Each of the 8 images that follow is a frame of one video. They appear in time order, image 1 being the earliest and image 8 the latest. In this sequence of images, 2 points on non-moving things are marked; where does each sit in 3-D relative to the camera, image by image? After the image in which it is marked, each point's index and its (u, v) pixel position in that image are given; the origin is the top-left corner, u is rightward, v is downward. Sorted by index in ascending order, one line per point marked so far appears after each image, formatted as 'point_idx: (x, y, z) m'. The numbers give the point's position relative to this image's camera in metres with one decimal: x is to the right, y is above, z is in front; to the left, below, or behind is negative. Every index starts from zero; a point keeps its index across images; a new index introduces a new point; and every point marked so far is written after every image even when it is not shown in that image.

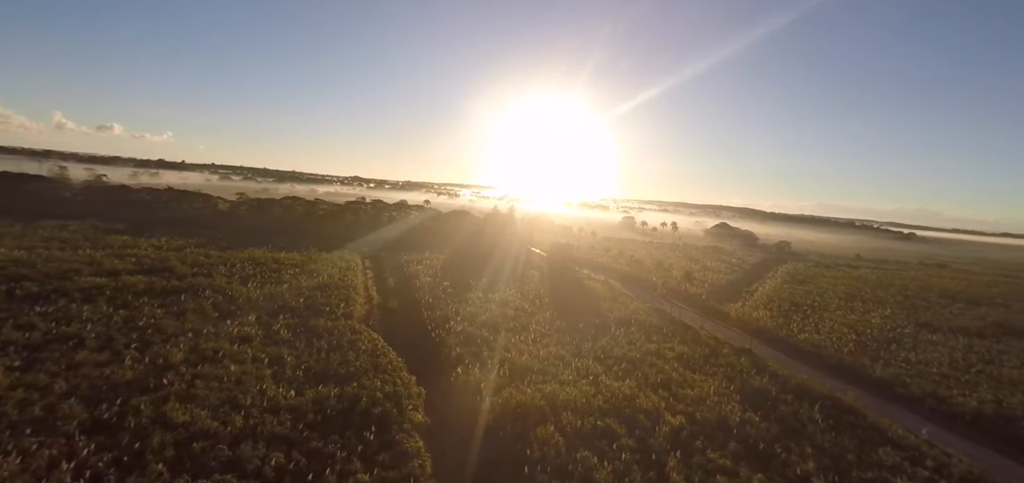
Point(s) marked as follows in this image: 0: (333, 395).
0: (-6.4, -5.5, +15.8) m
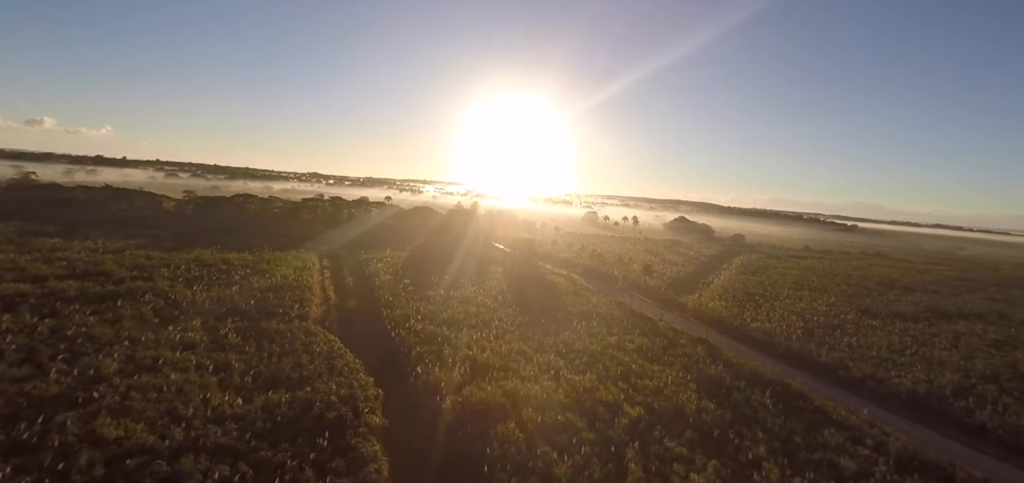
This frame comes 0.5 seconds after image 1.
0: (-7.8, -5.4, +15.1) m
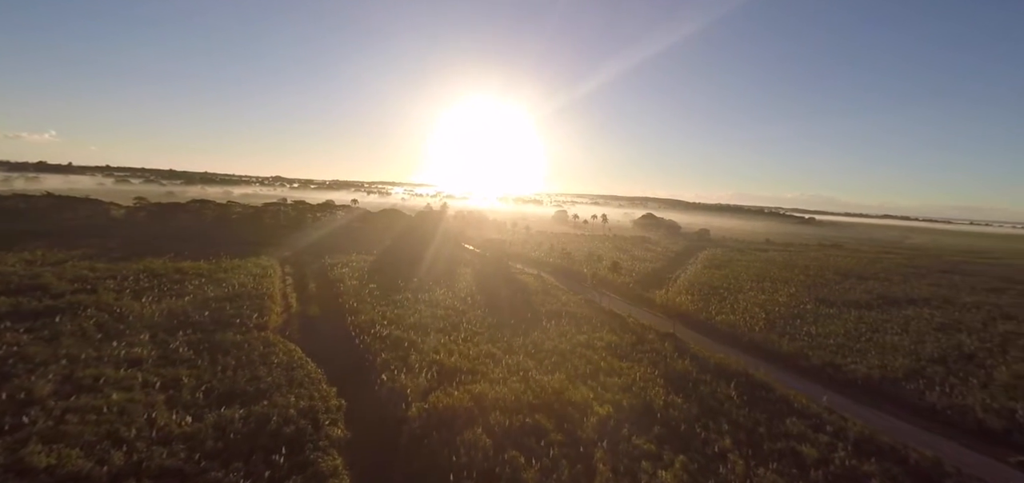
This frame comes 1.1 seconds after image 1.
0: (-8.8, -5.6, +14.3) m
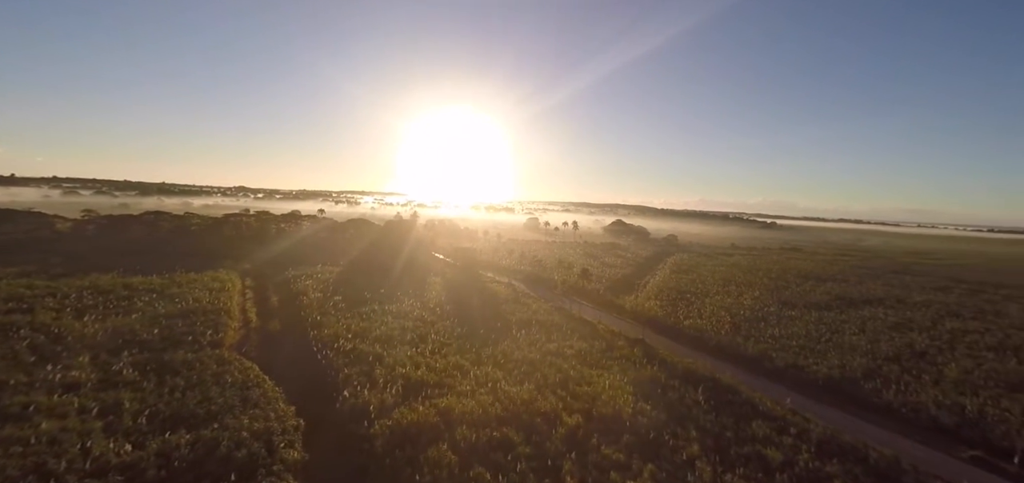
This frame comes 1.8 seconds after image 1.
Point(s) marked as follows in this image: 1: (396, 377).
0: (-9.8, -6.0, +13.3) m
1: (-4.7, -5.6, +18.2) m
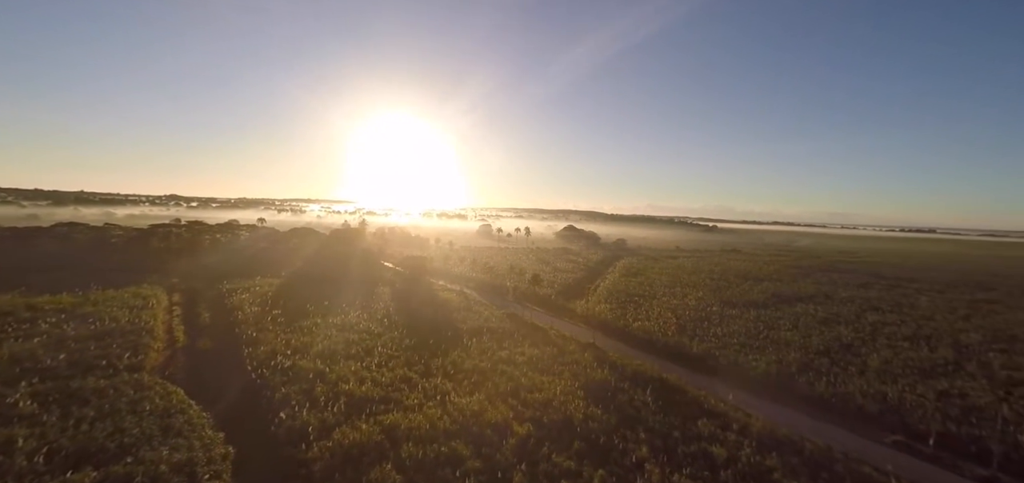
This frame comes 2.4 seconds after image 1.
0: (-11.3, -6.4, +11.8) m
1: (-6.7, -5.9, +17.2) m
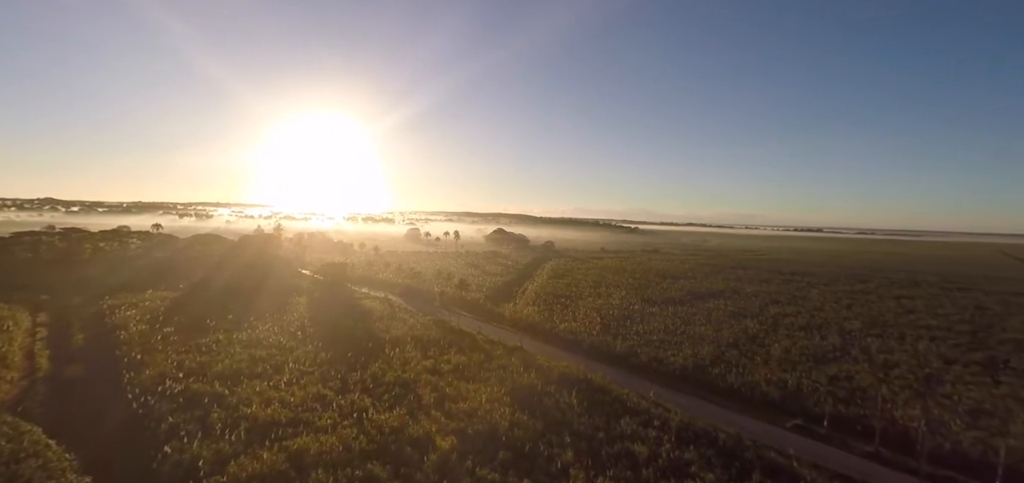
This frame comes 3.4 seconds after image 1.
0: (-13.1, -6.7, +9.3) m
1: (-9.4, -6.2, +15.3) m
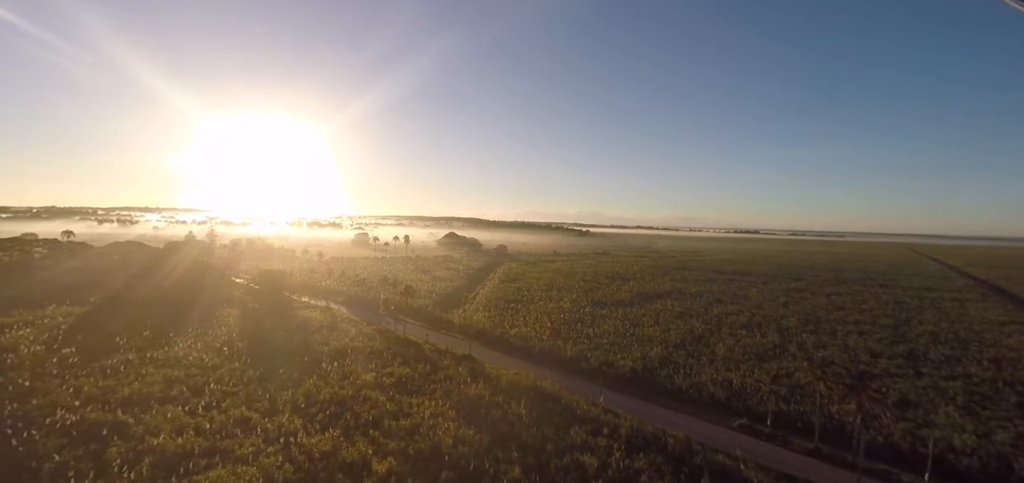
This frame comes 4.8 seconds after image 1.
0: (-14.2, -6.9, +7.1) m
1: (-11.2, -6.4, +13.5) m
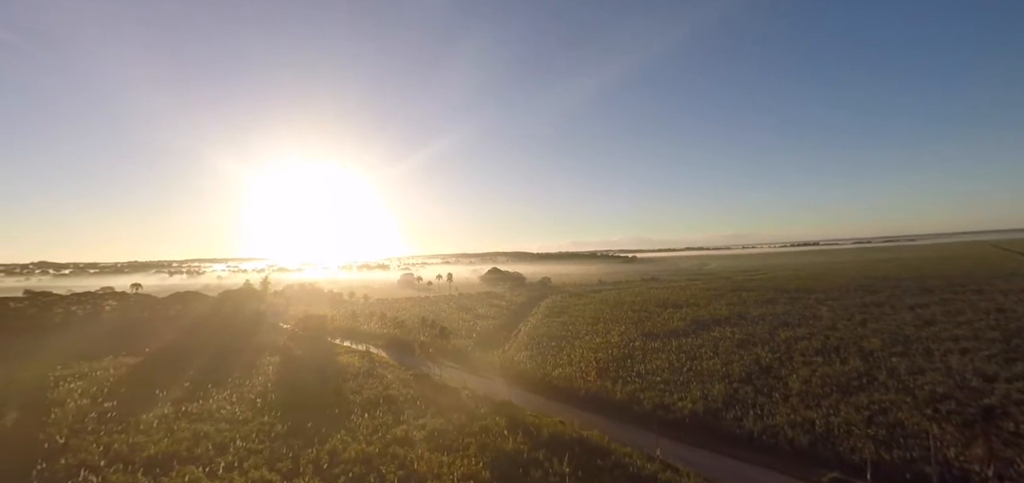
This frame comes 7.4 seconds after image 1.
0: (-13.7, -8.3, +6.5) m
1: (-10.0, -8.1, +12.5) m
